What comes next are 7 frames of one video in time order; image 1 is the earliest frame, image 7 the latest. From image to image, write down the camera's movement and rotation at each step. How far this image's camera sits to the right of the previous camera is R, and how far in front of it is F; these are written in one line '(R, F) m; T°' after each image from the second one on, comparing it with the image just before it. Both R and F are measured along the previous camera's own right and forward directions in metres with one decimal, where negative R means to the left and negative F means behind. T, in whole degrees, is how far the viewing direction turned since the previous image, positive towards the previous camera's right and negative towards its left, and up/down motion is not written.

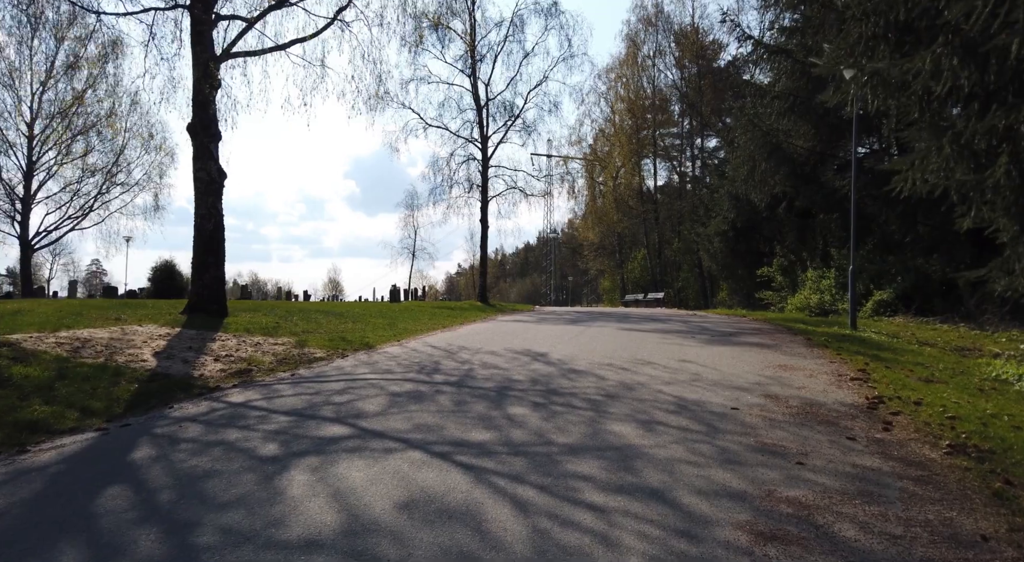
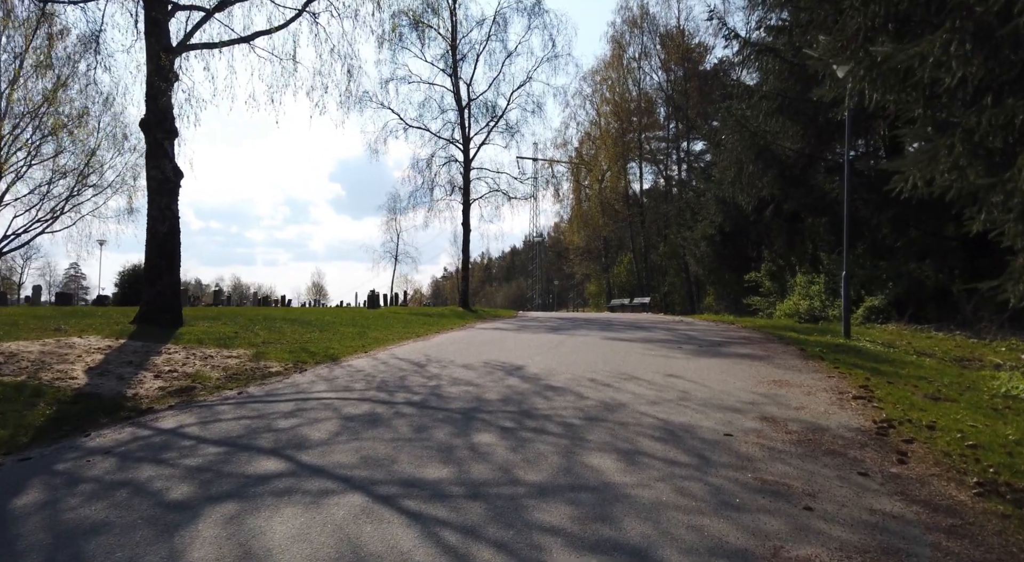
(+0.2, +0.8) m; +1°
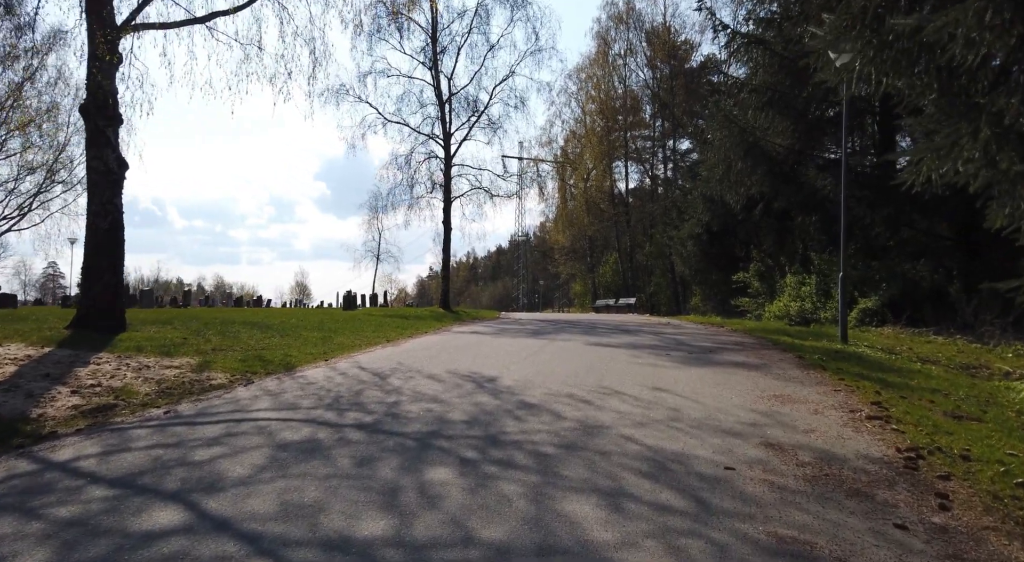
(+0.2, +1.0) m; +1°
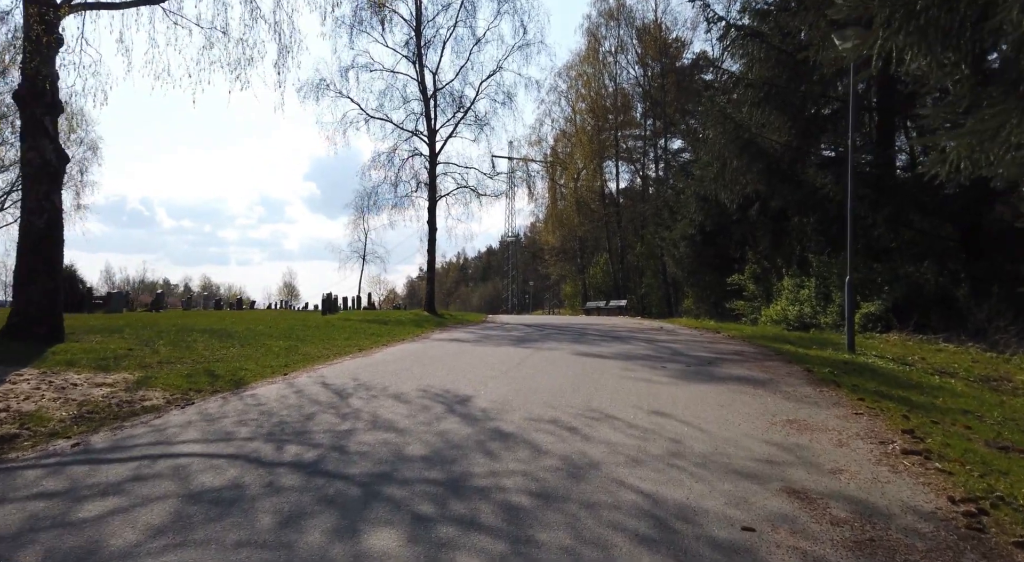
(+0.2, +1.1) m; +1°
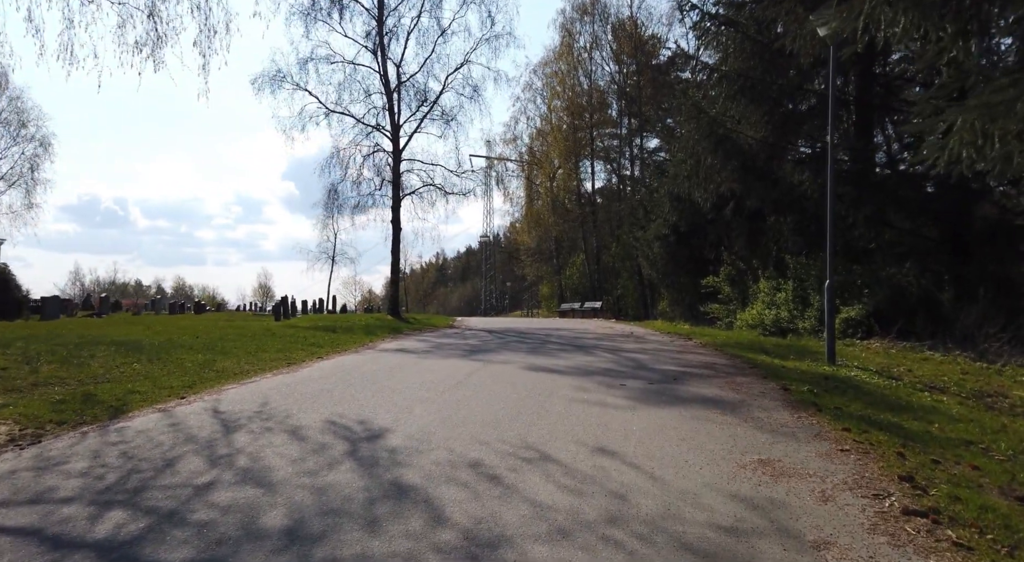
(+0.6, +1.3) m; +2°
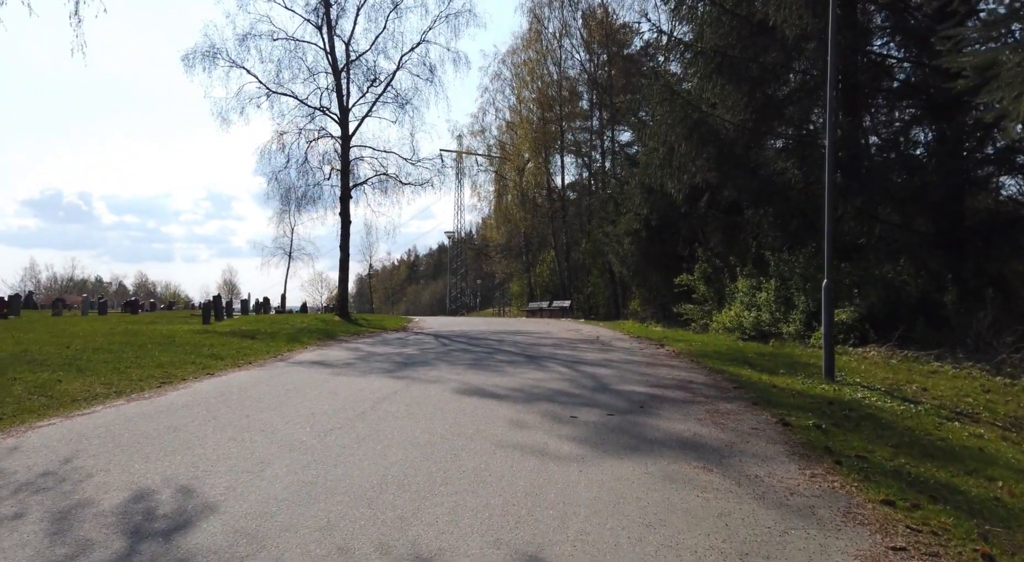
(+0.6, +2.3) m; +2°
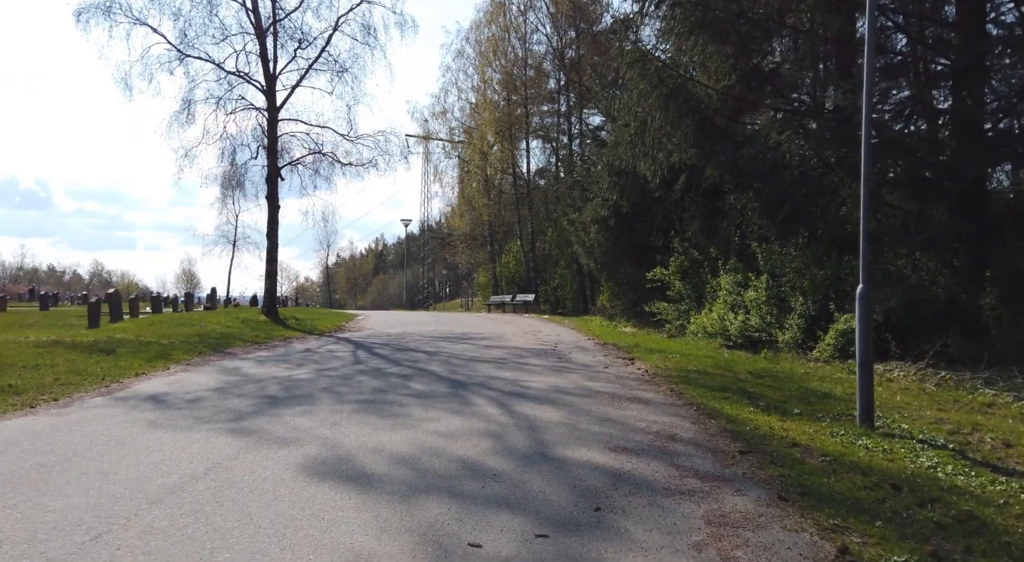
(+0.7, +3.2) m; +2°
